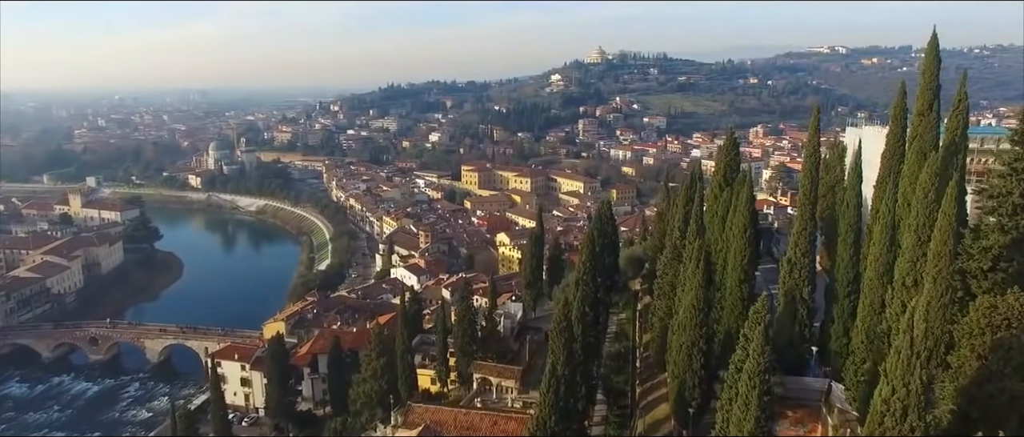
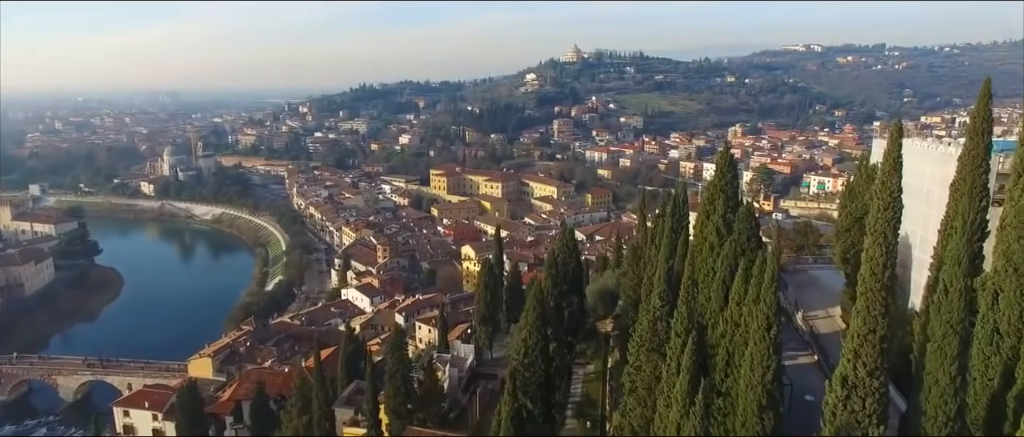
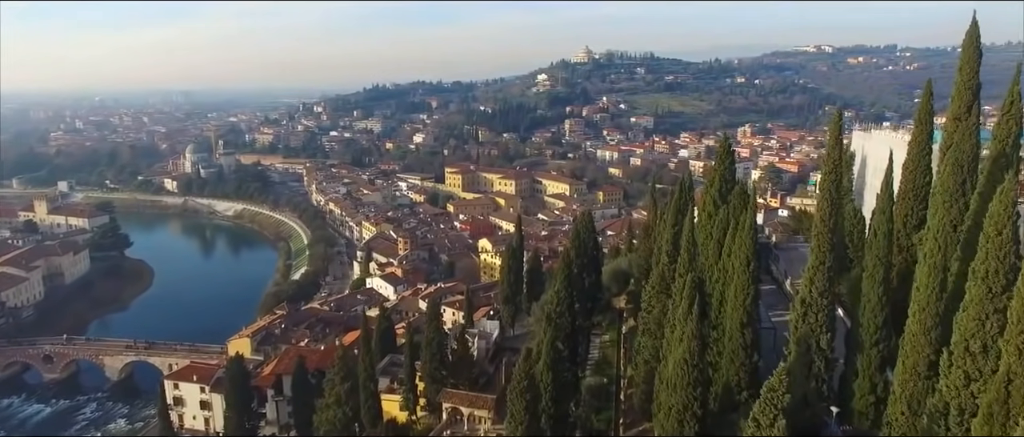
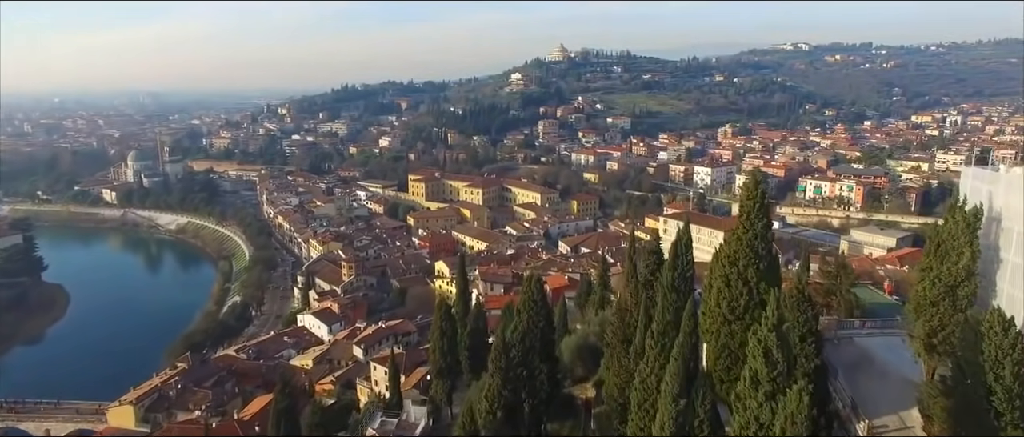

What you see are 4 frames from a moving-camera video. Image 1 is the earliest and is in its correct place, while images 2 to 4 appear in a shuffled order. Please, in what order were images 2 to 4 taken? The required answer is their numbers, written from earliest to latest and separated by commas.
3, 2, 4
